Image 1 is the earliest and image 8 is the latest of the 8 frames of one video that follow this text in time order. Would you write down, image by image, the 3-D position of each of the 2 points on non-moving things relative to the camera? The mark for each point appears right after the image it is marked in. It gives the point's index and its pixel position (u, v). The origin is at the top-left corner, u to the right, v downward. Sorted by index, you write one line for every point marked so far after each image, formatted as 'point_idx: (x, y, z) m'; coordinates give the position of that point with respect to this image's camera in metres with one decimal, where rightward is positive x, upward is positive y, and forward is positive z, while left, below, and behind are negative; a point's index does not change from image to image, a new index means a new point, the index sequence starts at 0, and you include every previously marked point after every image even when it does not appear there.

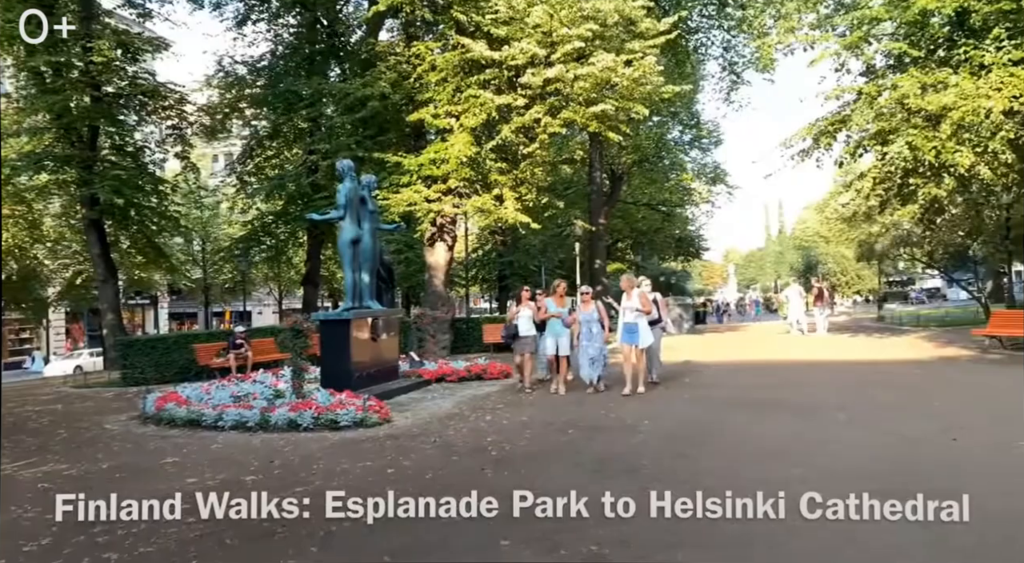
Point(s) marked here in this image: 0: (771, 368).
0: (+5.6, -1.9, +15.8) m
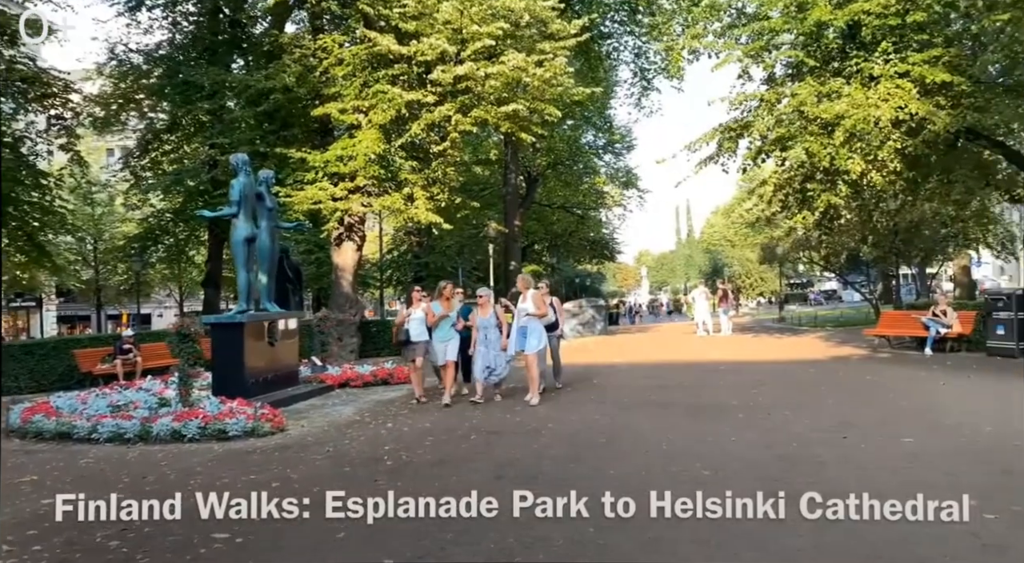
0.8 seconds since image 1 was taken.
0: (+3.6, -1.9, +16.1) m
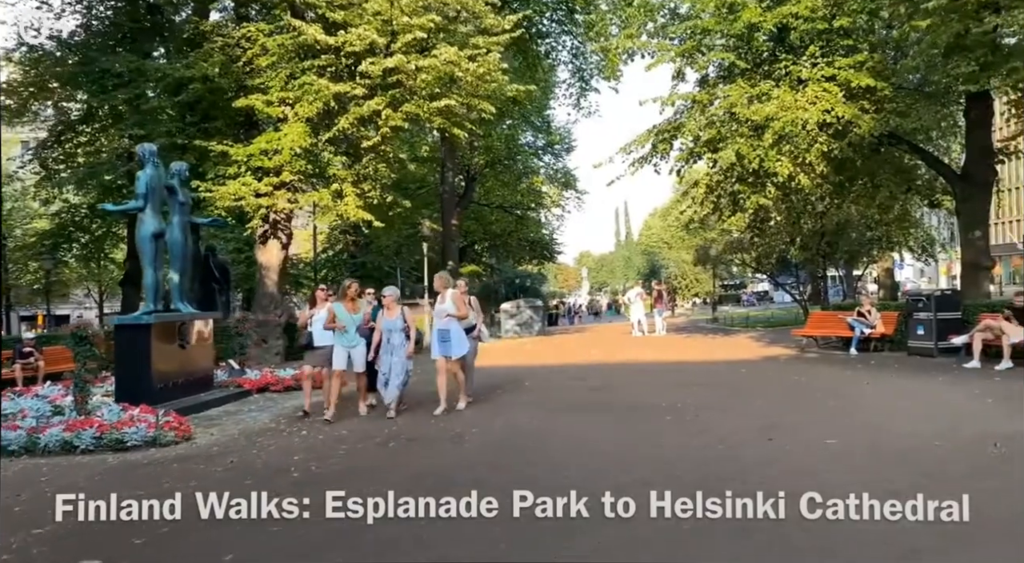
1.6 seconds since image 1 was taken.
0: (+2.1, -1.9, +15.9) m
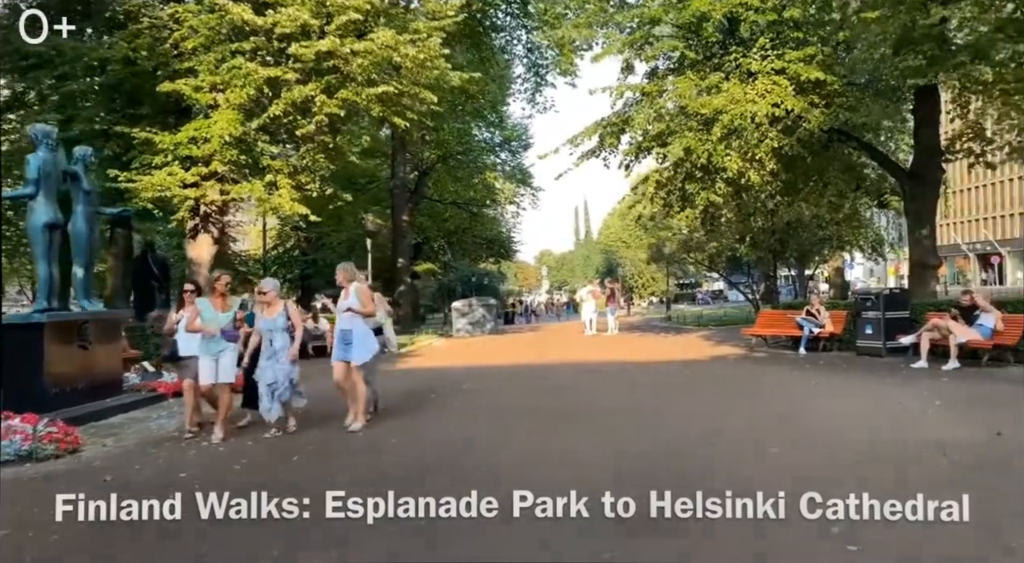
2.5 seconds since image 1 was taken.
0: (+0.9, -1.8, +15.3) m
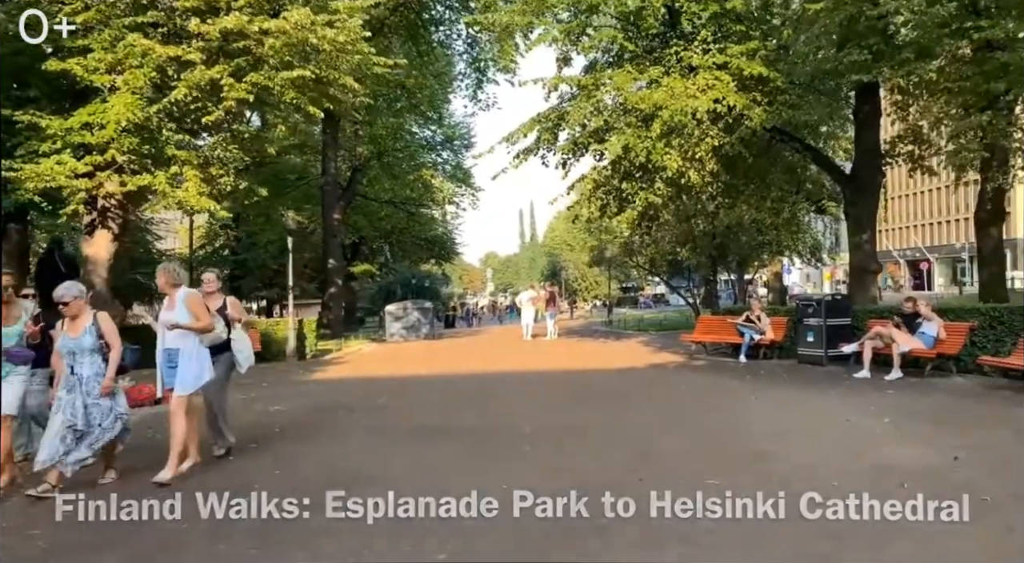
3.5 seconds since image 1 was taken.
0: (-0.5, -1.9, +14.3) m
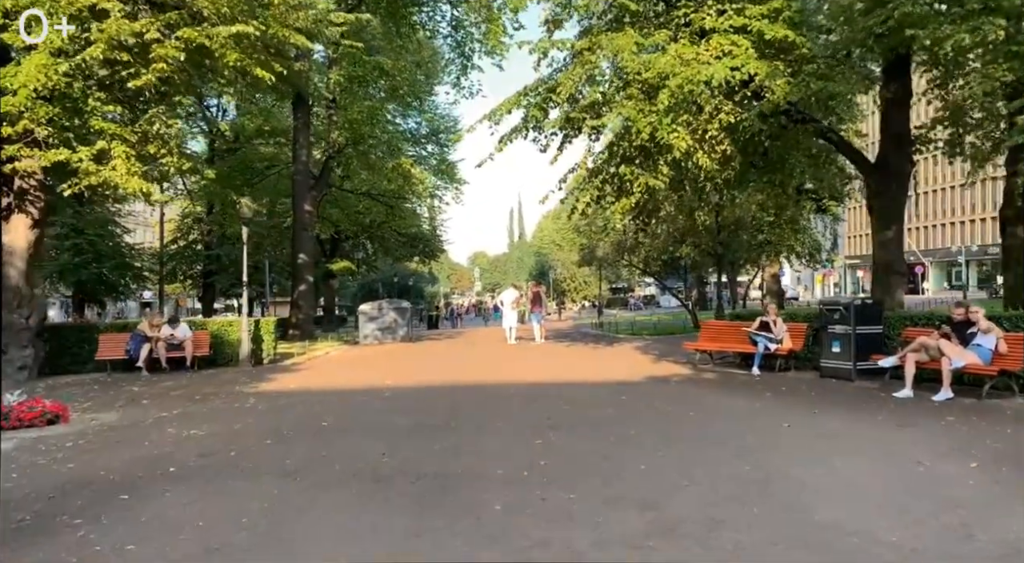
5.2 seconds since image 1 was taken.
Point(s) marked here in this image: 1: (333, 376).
0: (-0.9, -1.9, +12.2) m
1: (-3.9, -2.0, +16.1) m
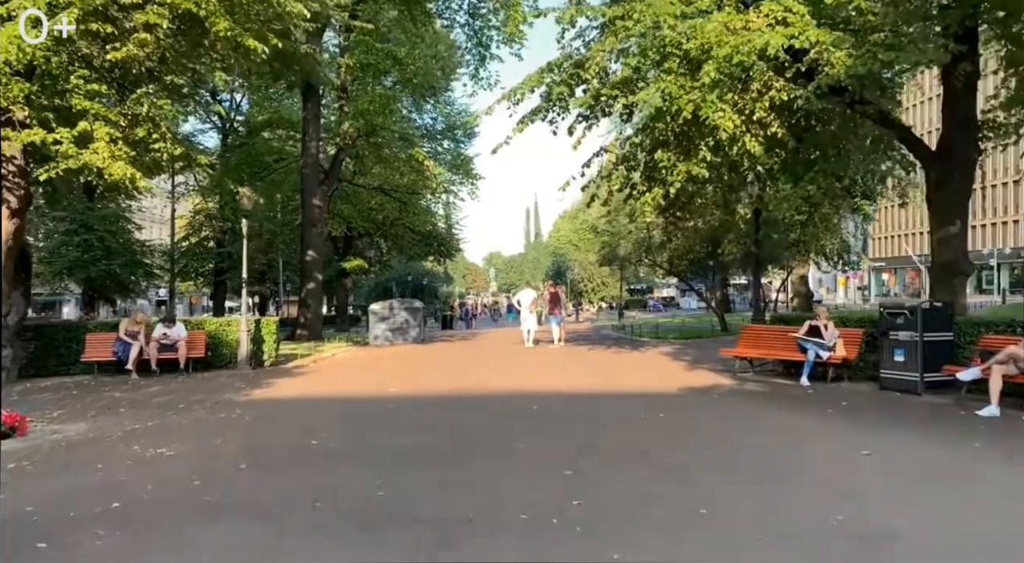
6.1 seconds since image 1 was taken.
0: (-0.6, -1.8, +10.8) m
1: (-3.5, -2.0, +14.8) m
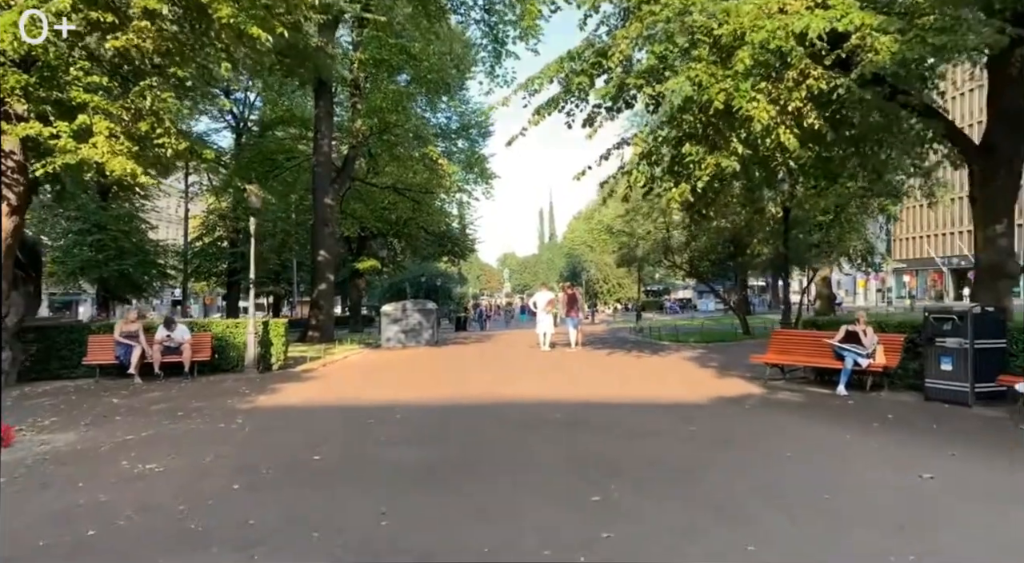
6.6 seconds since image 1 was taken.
0: (-0.3, -1.8, +10.1) m
1: (-3.2, -2.0, +14.2) m
